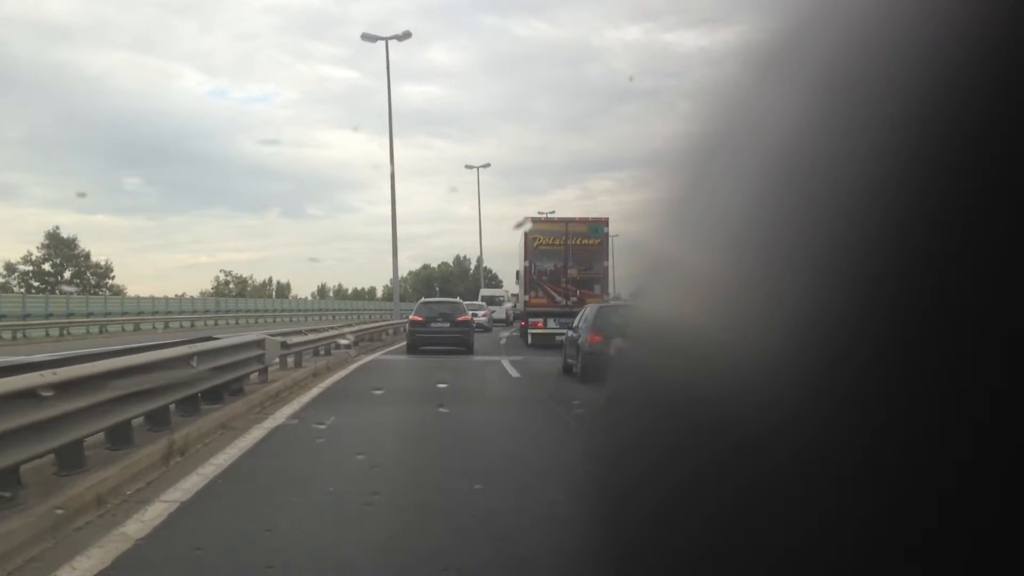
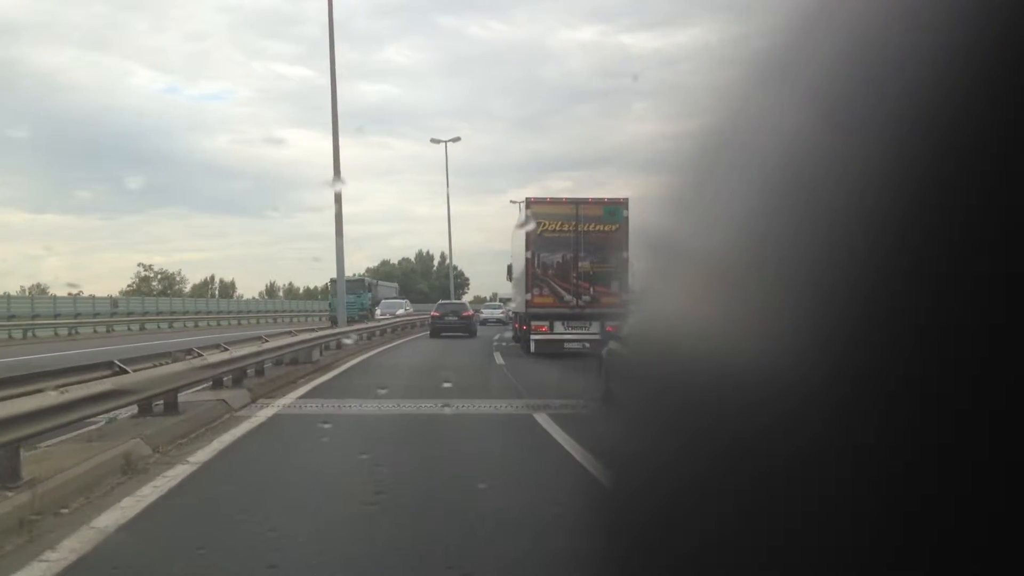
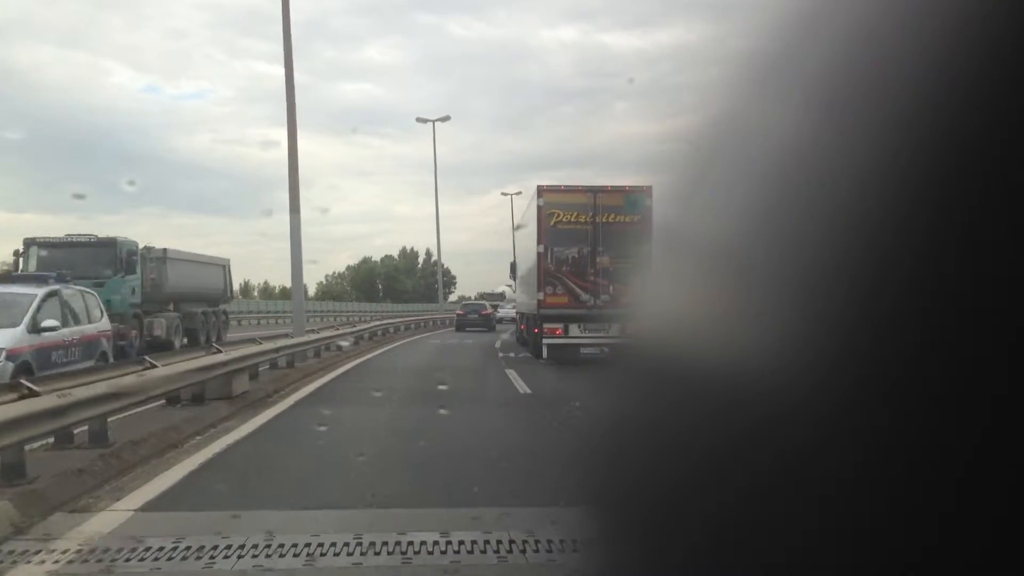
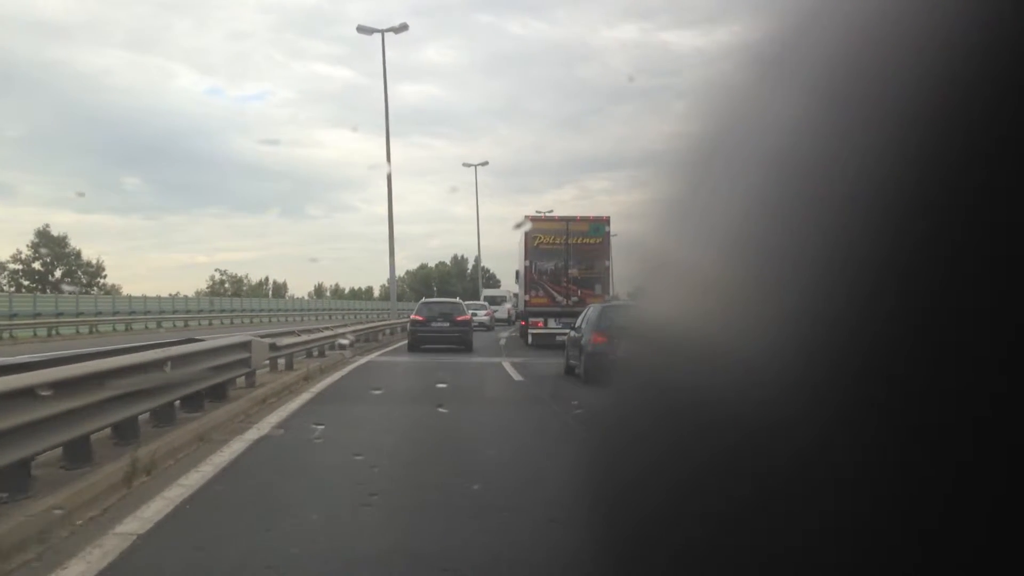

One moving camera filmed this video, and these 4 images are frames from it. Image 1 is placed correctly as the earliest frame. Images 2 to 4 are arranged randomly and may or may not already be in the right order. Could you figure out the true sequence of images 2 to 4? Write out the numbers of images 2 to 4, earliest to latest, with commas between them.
4, 2, 3
